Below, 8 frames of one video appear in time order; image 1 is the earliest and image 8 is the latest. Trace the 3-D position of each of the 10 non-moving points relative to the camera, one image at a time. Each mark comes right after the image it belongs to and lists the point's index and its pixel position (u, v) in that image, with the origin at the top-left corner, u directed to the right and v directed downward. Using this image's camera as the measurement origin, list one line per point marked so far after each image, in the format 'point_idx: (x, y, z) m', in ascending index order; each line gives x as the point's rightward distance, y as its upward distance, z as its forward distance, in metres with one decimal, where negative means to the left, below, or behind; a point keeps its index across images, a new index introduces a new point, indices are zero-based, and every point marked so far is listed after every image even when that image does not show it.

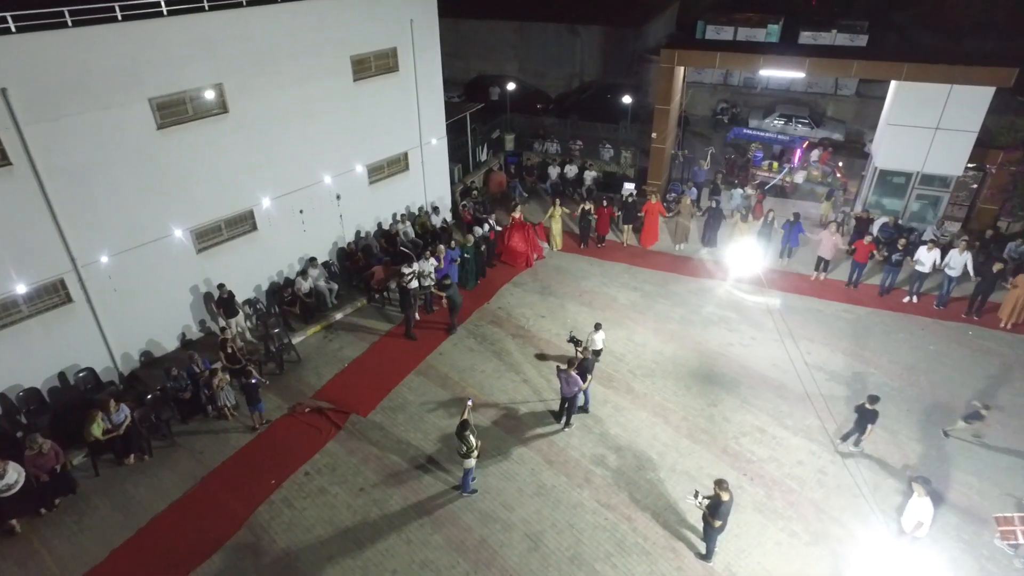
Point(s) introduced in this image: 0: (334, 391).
0: (-3.2, -1.9, +11.1) m
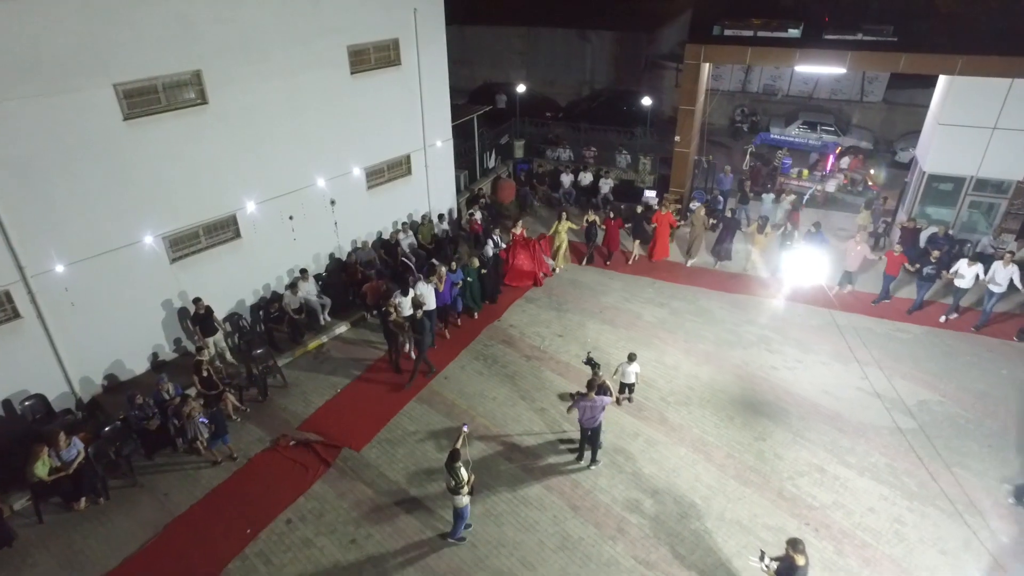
0: (-3.0, -2.1, +9.7) m
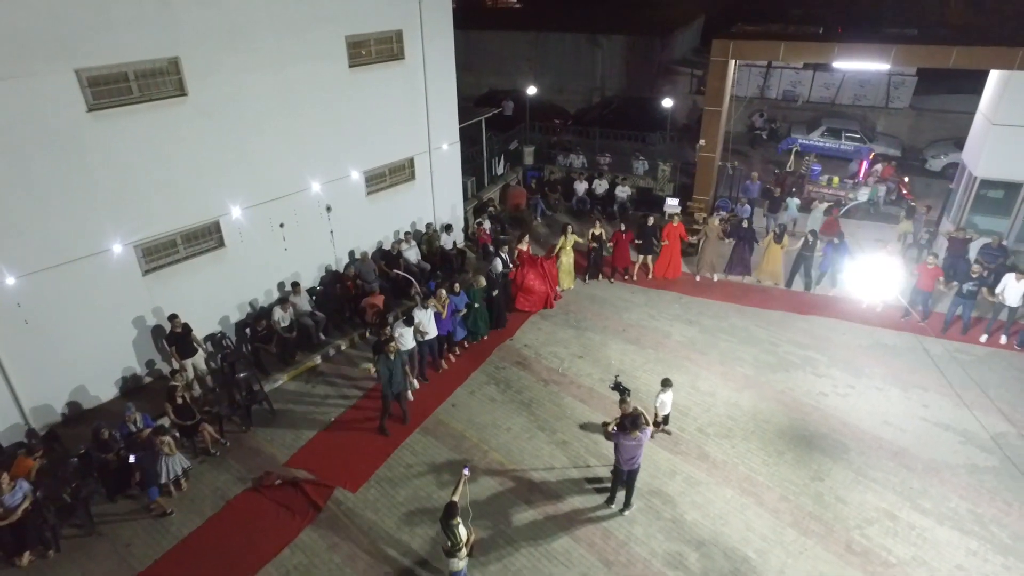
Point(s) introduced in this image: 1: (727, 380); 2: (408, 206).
0: (-2.8, -2.3, +8.5) m
1: (+3.4, -1.4, +9.9) m
2: (-2.1, +1.7, +12.6) m
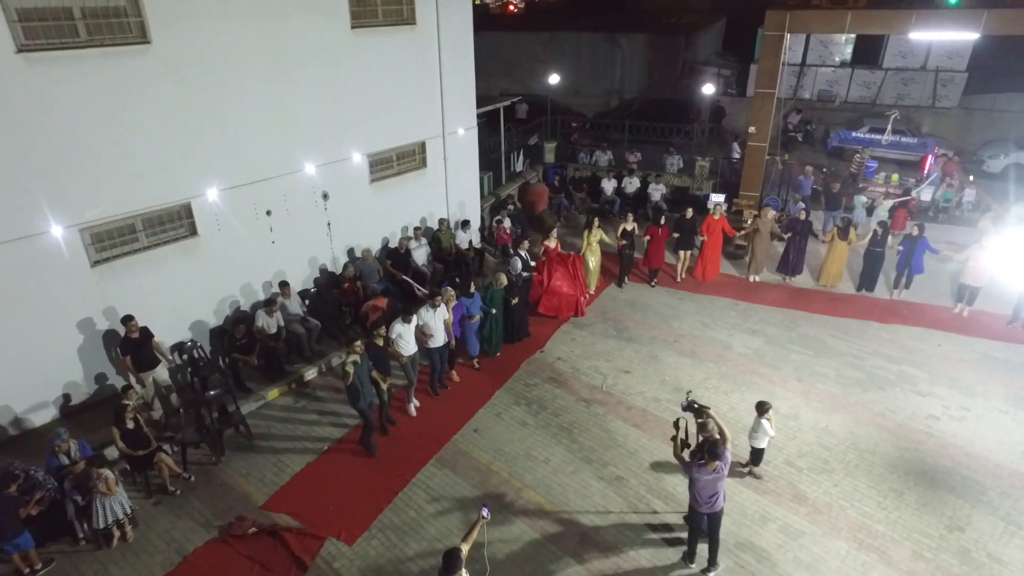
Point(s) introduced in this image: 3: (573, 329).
0: (-2.3, -2.2, +6.6) m
1: (+3.8, -1.4, +8.0) m
2: (-1.6, +1.6, +10.9) m
3: (+1.0, -0.6, +9.8) m
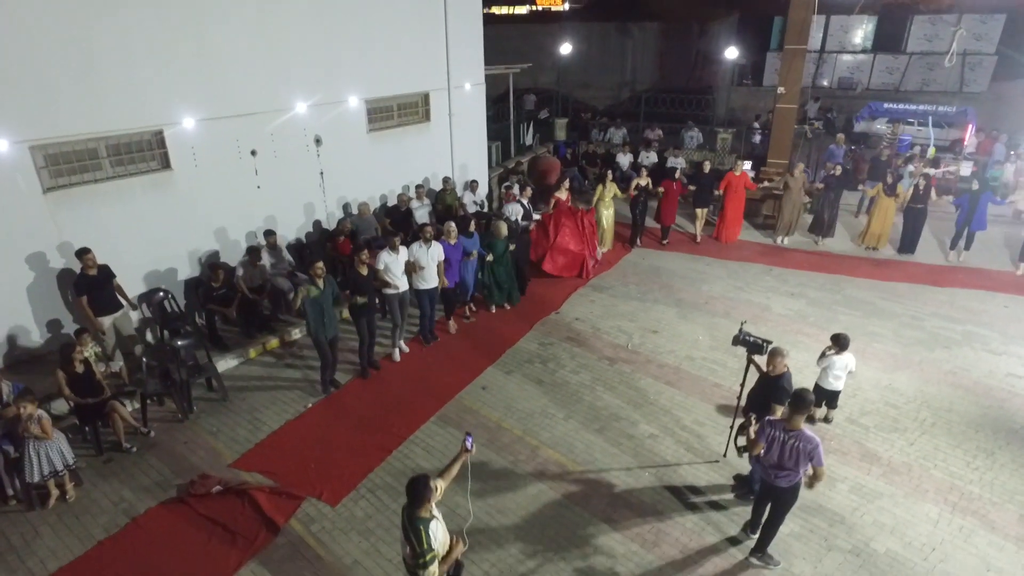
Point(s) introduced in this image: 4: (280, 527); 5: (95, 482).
0: (-2.2, -1.5, +5.6) m
1: (+4.0, -0.8, +7.0) m
2: (-1.5, +2.1, +10.0) m
3: (+1.1, -0.1, +8.8) m
4: (-1.8, -1.8, +4.8) m
5: (-3.6, -1.7, +5.4) m
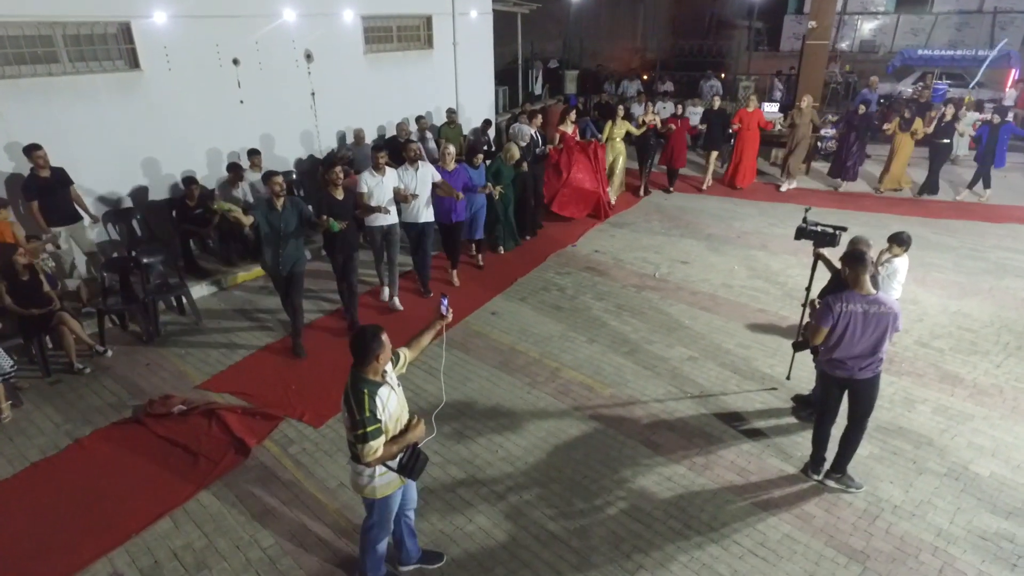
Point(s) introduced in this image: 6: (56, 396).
0: (-2.1, -0.7, +4.8) m
1: (+4.1, 0.0, +6.2) m
2: (-1.3, +3.0, +9.2) m
3: (+1.2, +0.8, +8.0) m
4: (-1.7, -1.0, +4.0) m
5: (-3.4, -0.8, +4.6) m
6: (-3.4, -0.8, +4.6) m
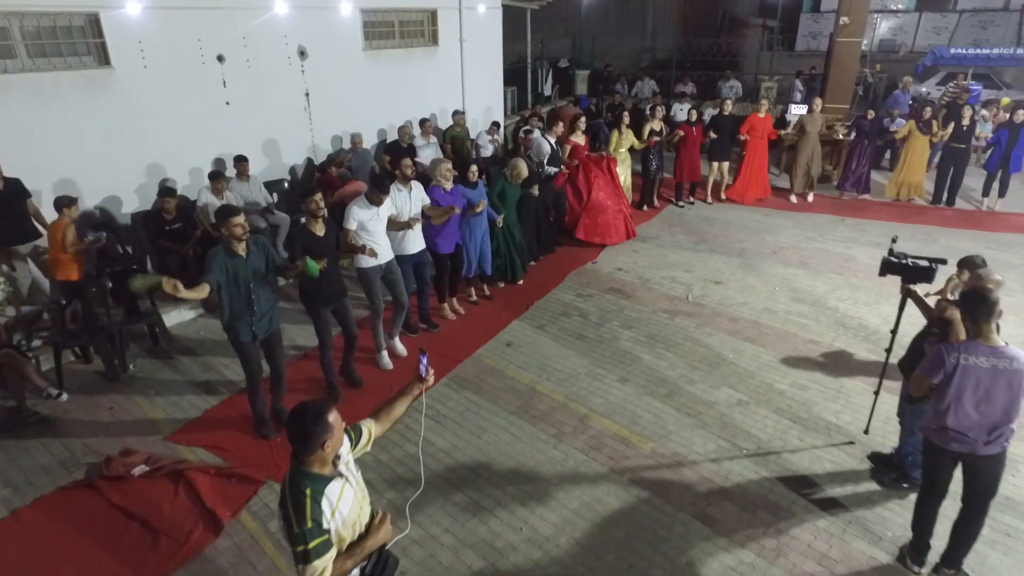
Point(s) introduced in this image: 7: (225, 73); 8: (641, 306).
0: (-1.9, -0.9, +4.1) m
1: (+4.2, -0.2, +5.5) m
2: (-1.2, +2.7, +8.5) m
3: (+1.4, +0.5, +7.3) m
4: (-1.5, -1.2, +3.3) m
5: (-3.3, -1.0, +3.9) m
6: (-3.2, -1.0, +3.9) m
7: (-2.9, +2.2, +6.3) m
8: (+1.2, -0.2, +5.7) m
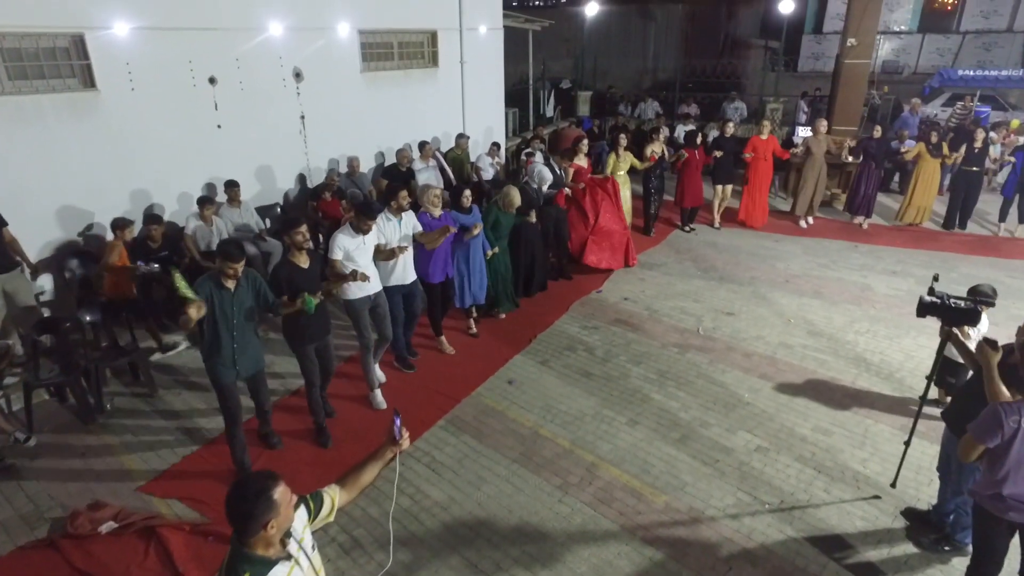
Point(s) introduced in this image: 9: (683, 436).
0: (-1.9, -1.2, +3.8) m
1: (+4.3, -0.5, +5.2) m
2: (-1.1, +2.4, +8.3) m
3: (+1.4, +0.2, +7.0) m
4: (-1.5, -1.5, +3.0) m
5: (-3.3, -1.3, +3.6) m
6: (-3.2, -1.2, +3.6) m
7: (-2.9, +1.9, +6.1) m
8: (+1.2, -0.4, +5.4) m
9: (+1.1, -1.0, +4.1) m
